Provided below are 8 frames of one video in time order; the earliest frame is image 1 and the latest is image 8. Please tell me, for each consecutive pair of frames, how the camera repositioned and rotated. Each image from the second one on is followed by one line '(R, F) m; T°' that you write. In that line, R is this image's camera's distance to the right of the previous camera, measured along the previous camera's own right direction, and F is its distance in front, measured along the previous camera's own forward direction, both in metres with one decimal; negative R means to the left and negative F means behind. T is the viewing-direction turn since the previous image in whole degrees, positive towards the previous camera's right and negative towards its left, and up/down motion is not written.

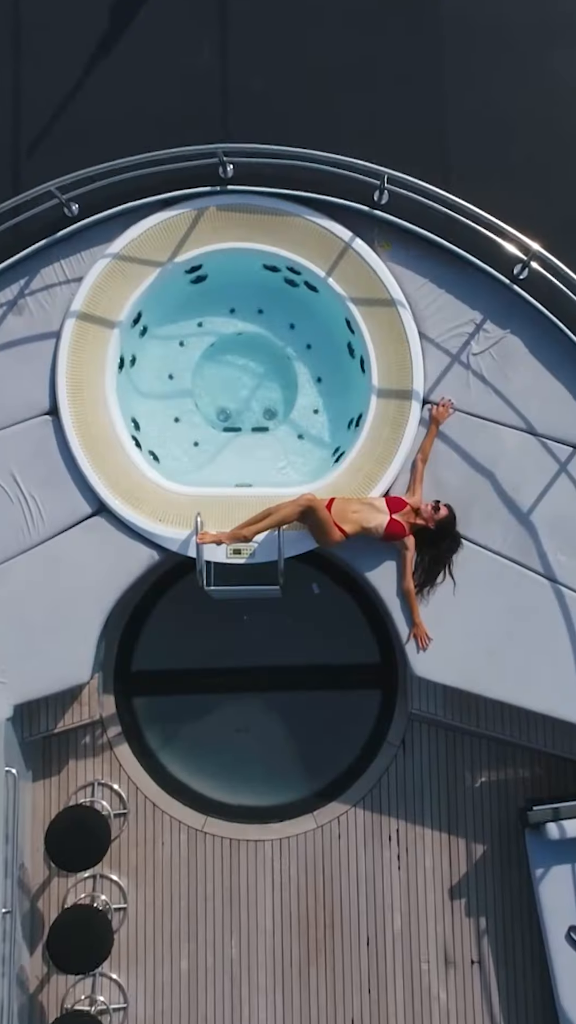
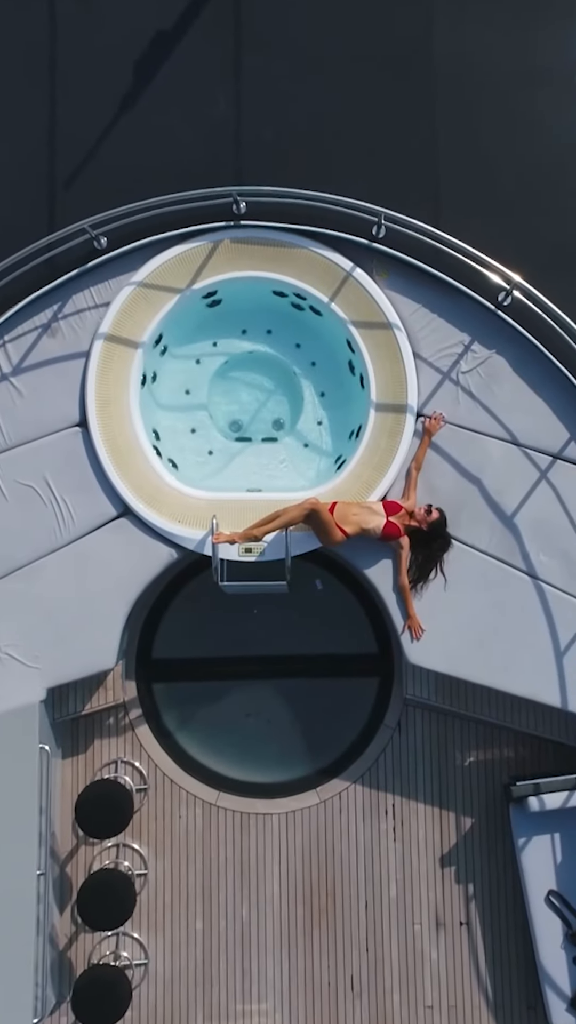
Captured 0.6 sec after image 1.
(0.0, -0.7) m; 0°
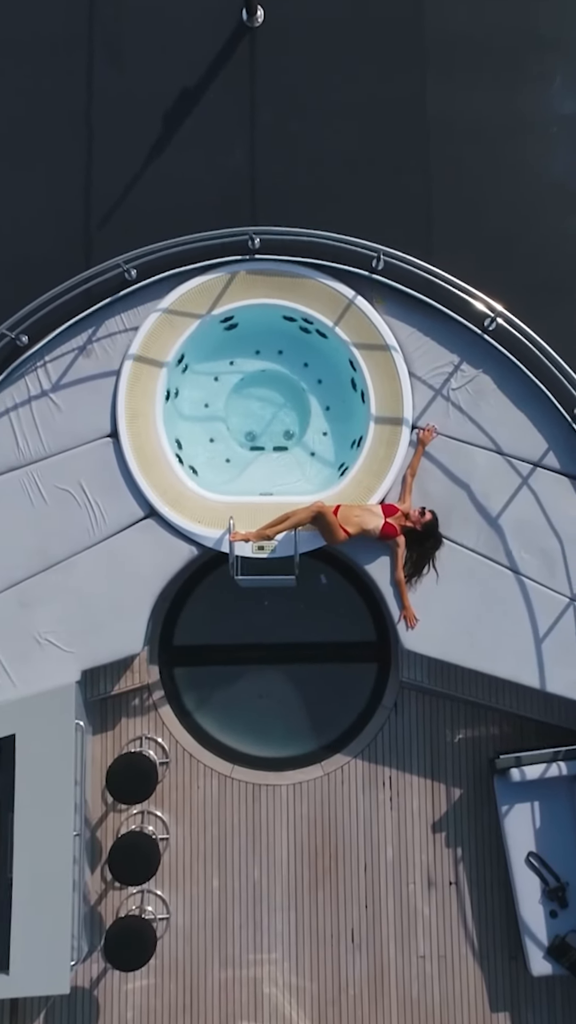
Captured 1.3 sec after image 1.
(-0.1, -0.9) m; 0°
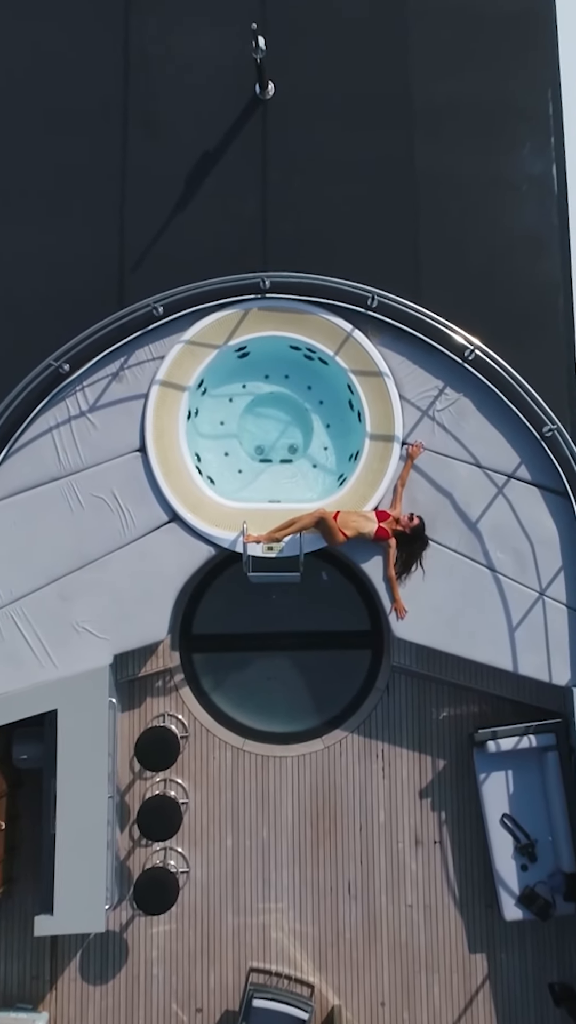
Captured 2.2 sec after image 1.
(-0.1, -1.2) m; 0°
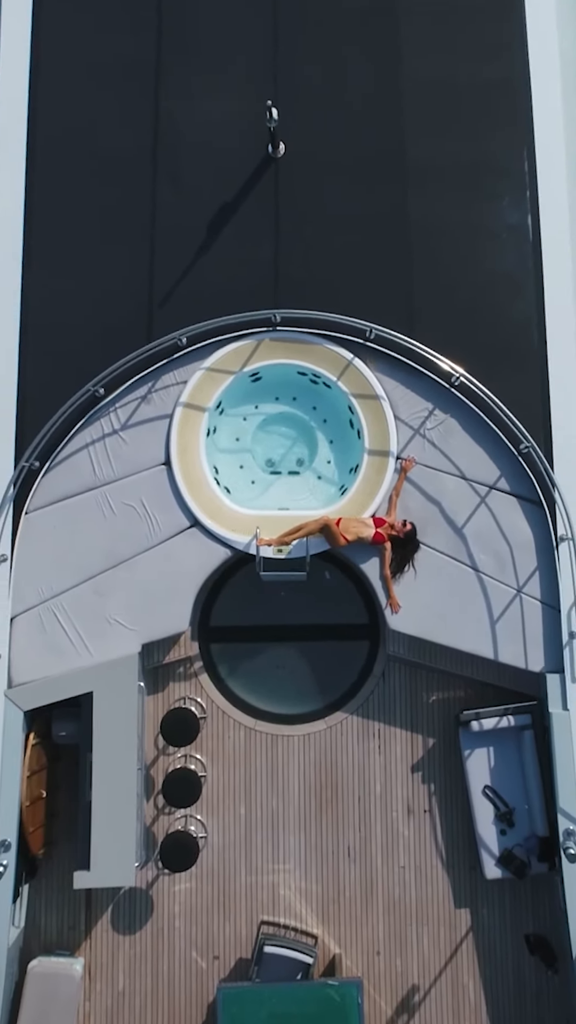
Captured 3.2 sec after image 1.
(-0.1, -1.3) m; 0°
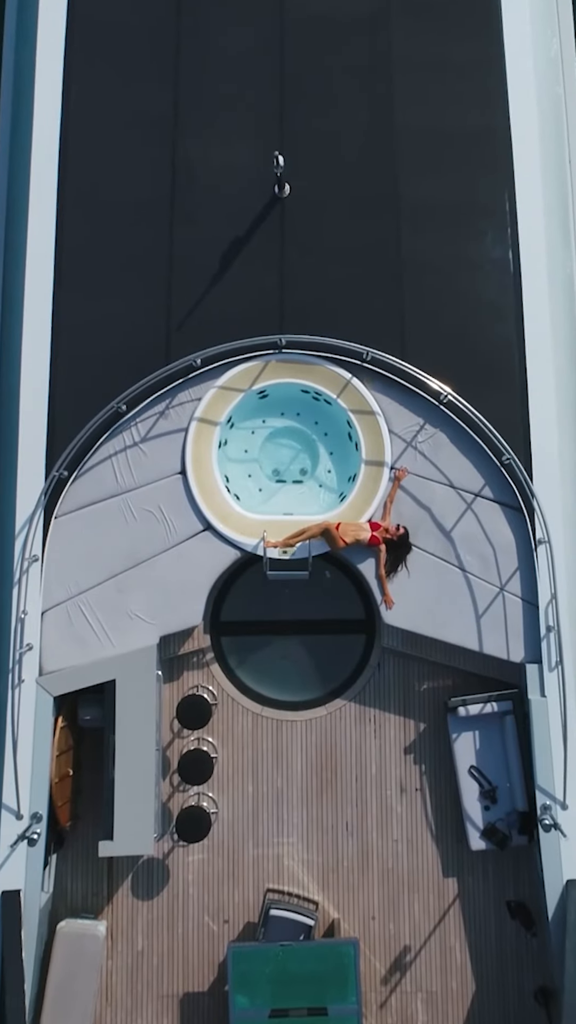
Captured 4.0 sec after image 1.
(0.0, -1.1) m; 0°
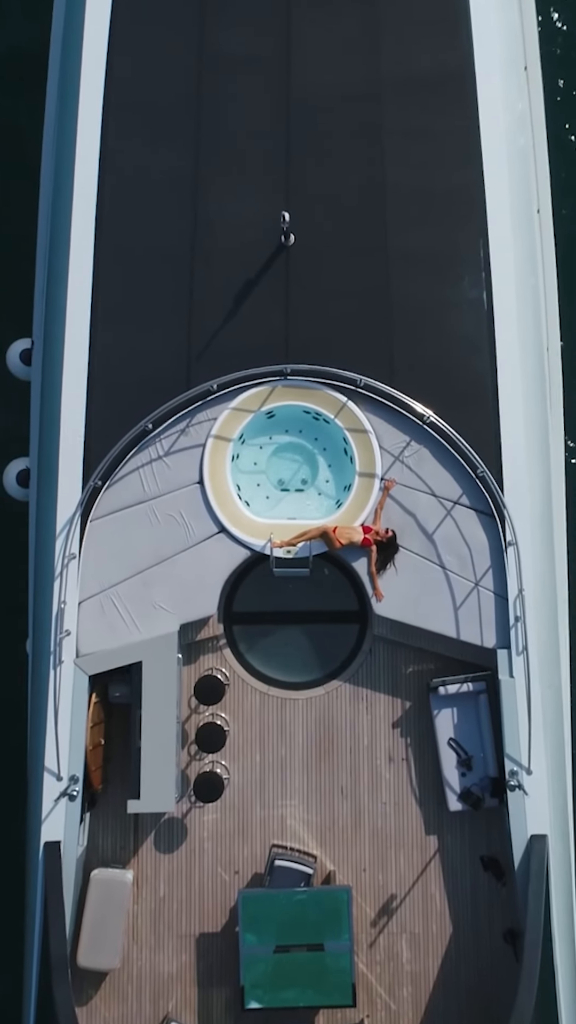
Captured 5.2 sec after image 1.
(0.0, -1.8) m; 0°
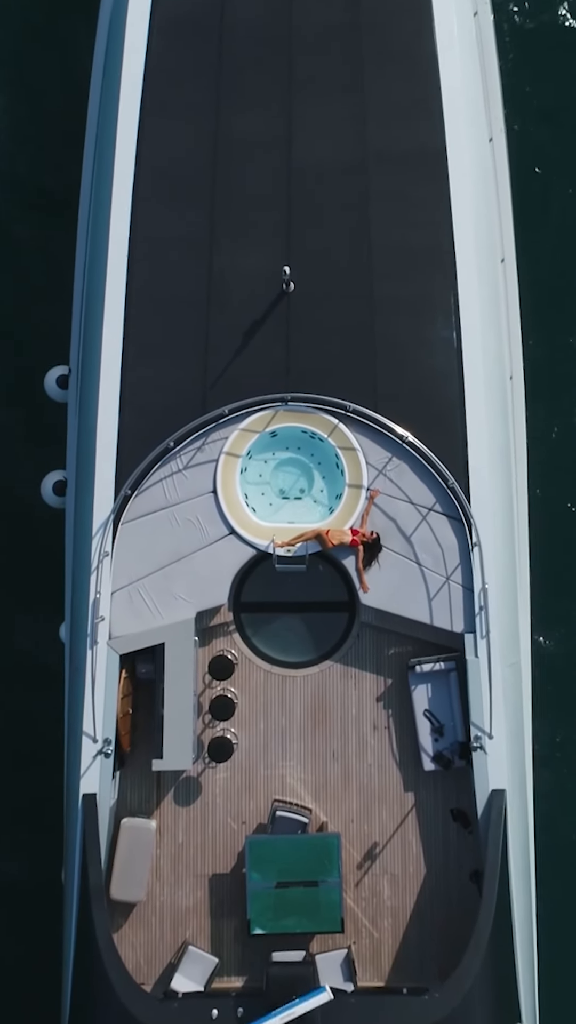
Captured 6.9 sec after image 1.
(0.0, -2.5) m; 0°
